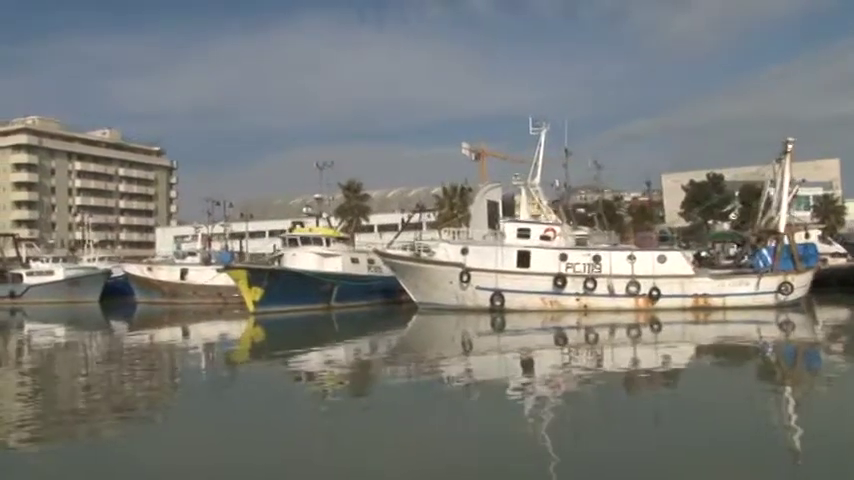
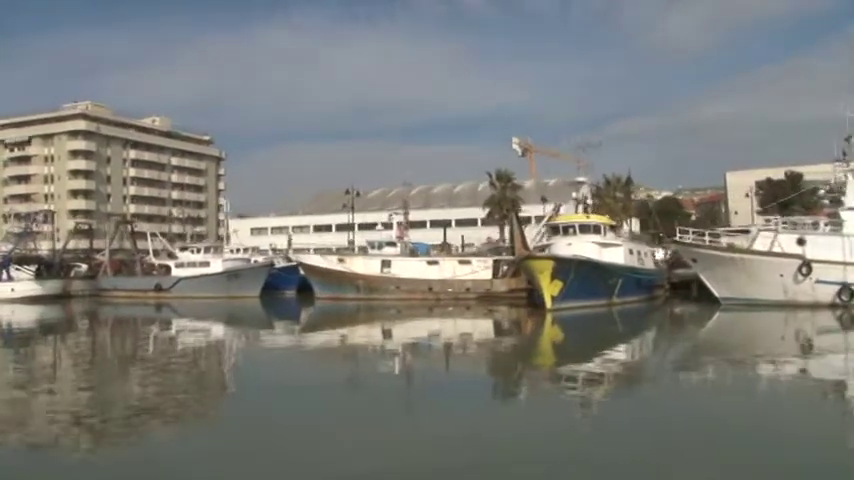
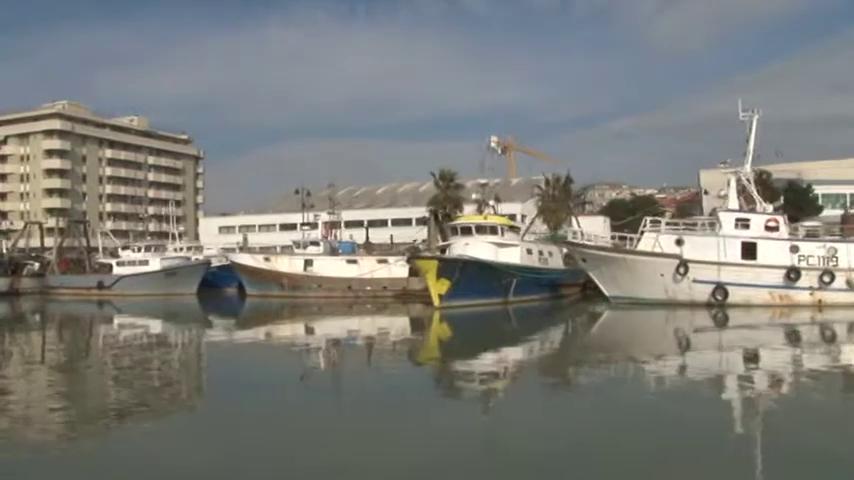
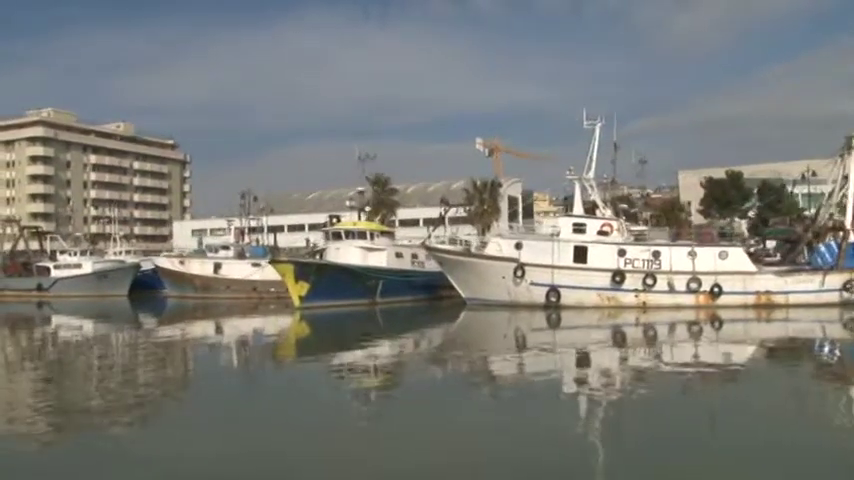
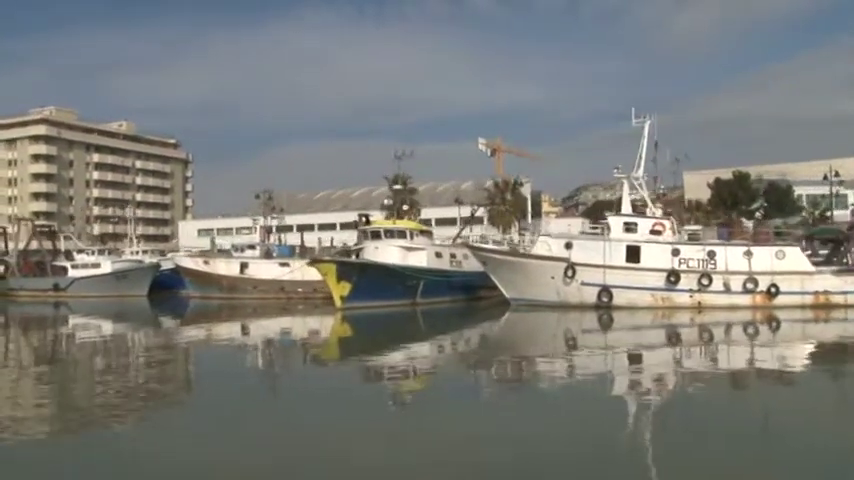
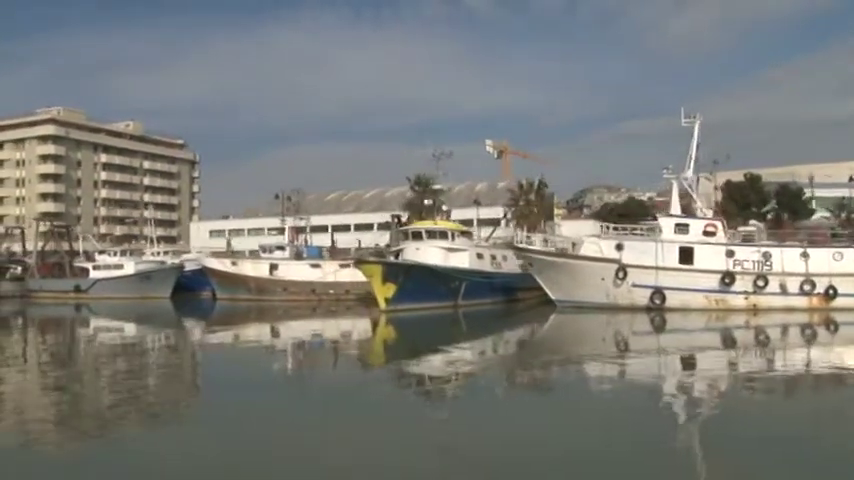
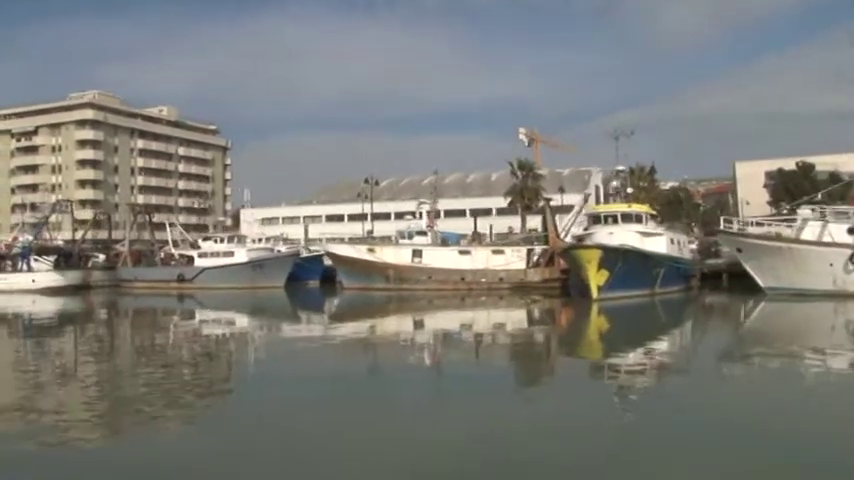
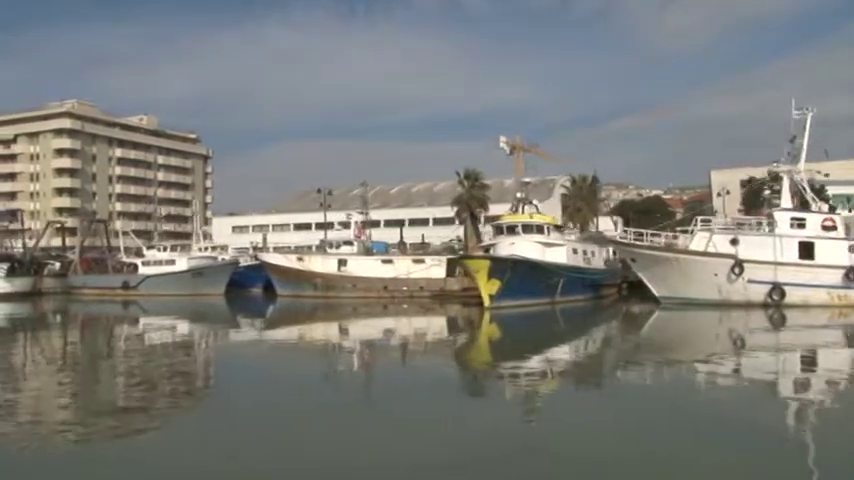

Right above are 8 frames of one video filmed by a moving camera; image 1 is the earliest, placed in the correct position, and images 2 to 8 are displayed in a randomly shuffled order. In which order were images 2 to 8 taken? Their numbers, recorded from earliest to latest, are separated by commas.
4, 5, 6, 3, 8, 2, 7
